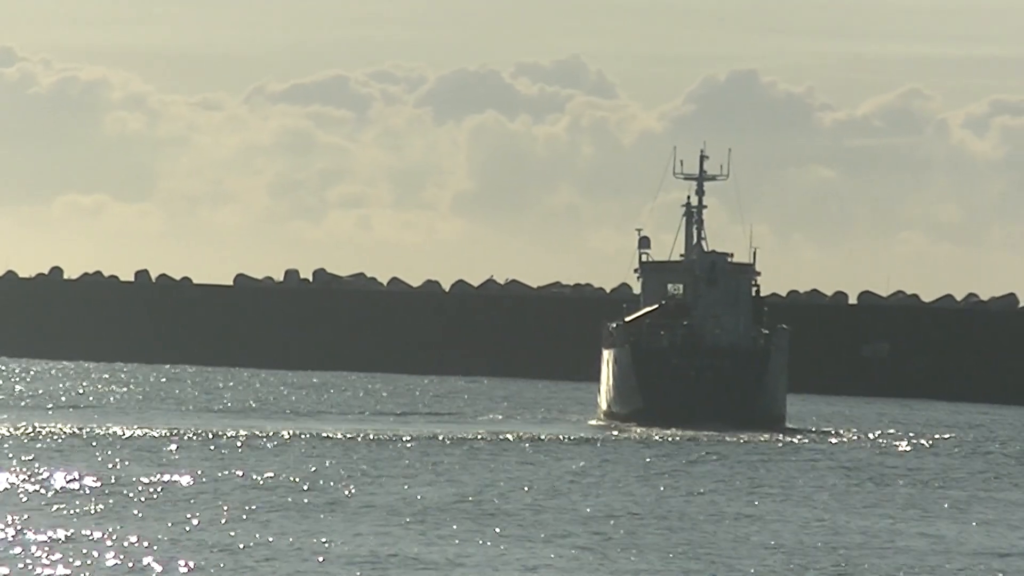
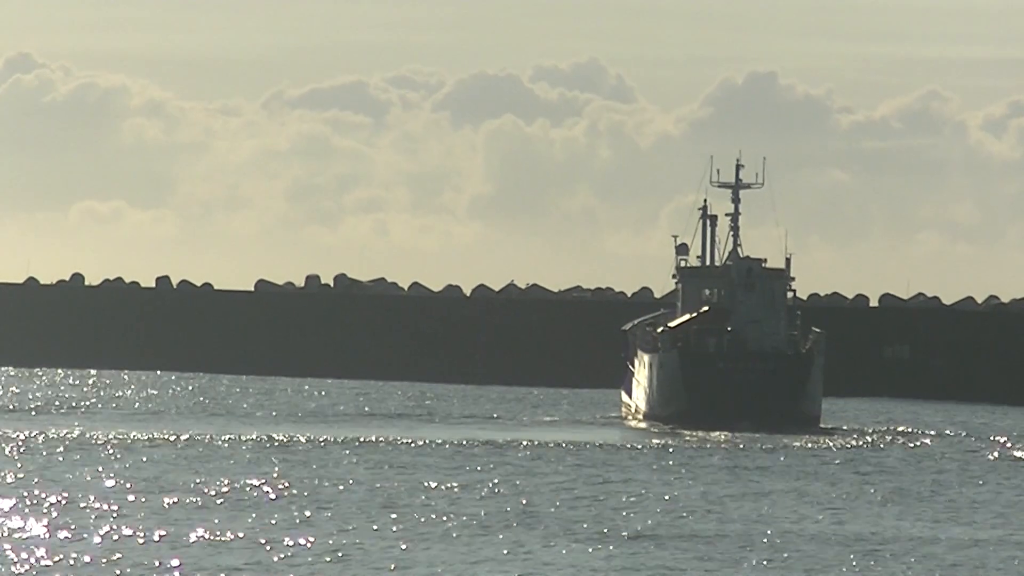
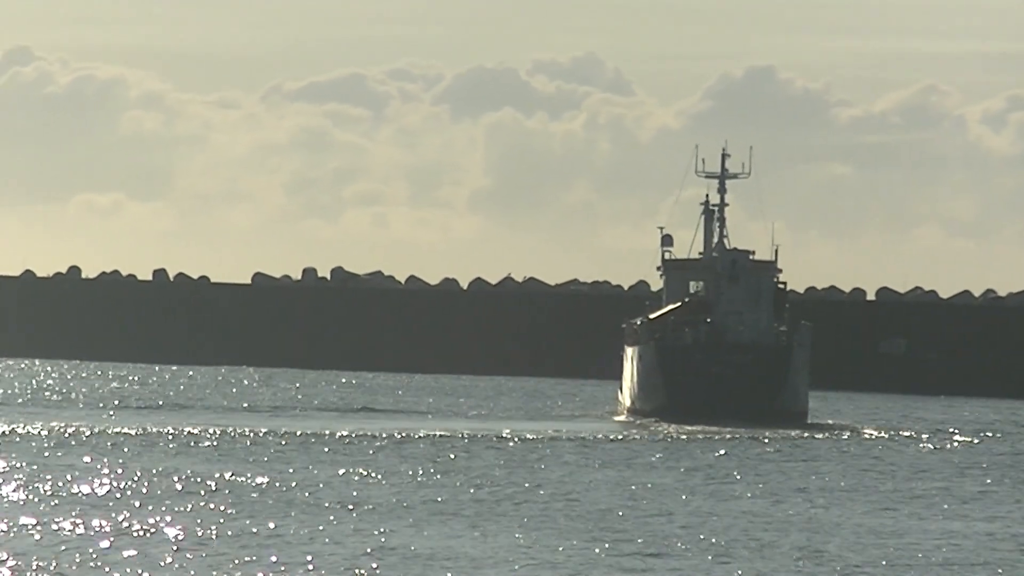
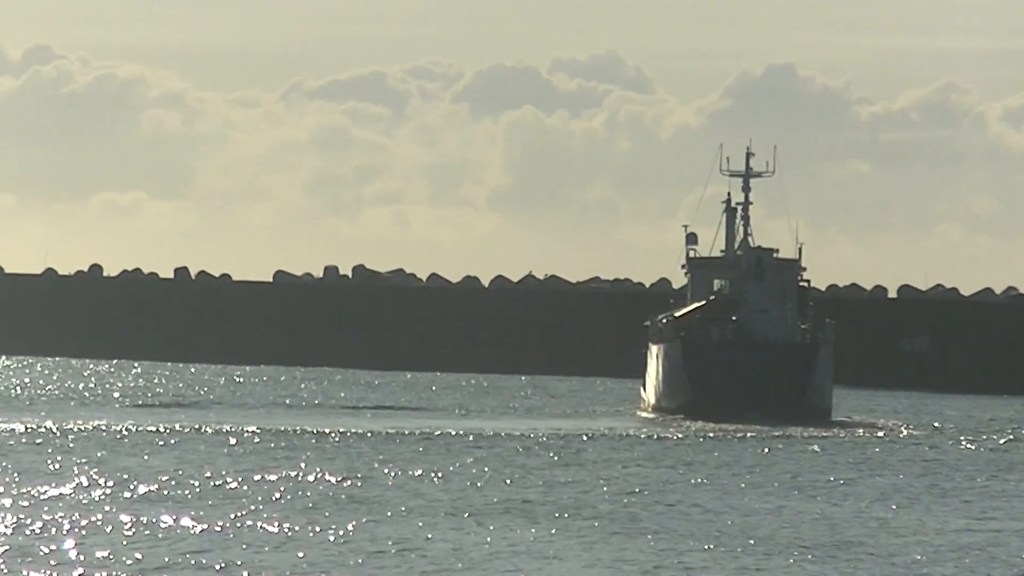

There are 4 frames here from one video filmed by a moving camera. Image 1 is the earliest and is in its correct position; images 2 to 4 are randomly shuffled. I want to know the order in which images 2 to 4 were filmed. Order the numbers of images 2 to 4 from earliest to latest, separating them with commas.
3, 4, 2
